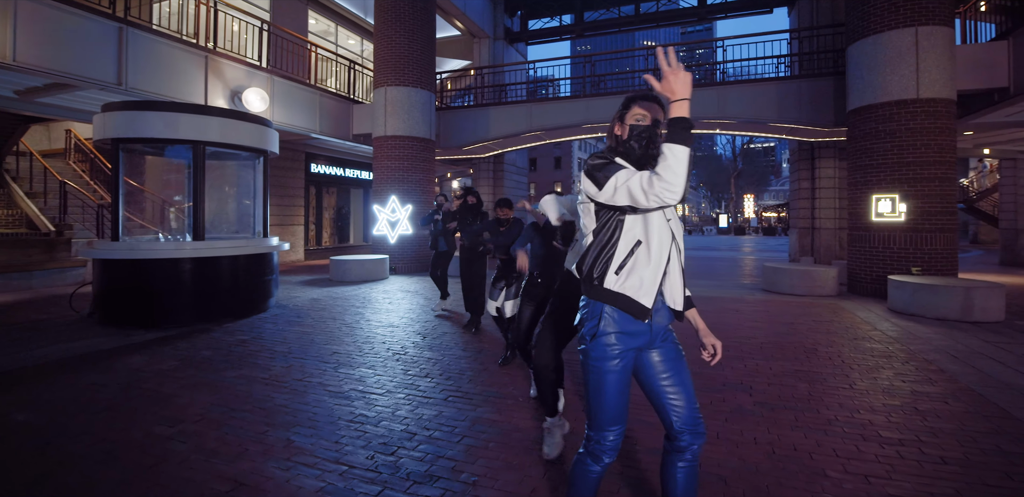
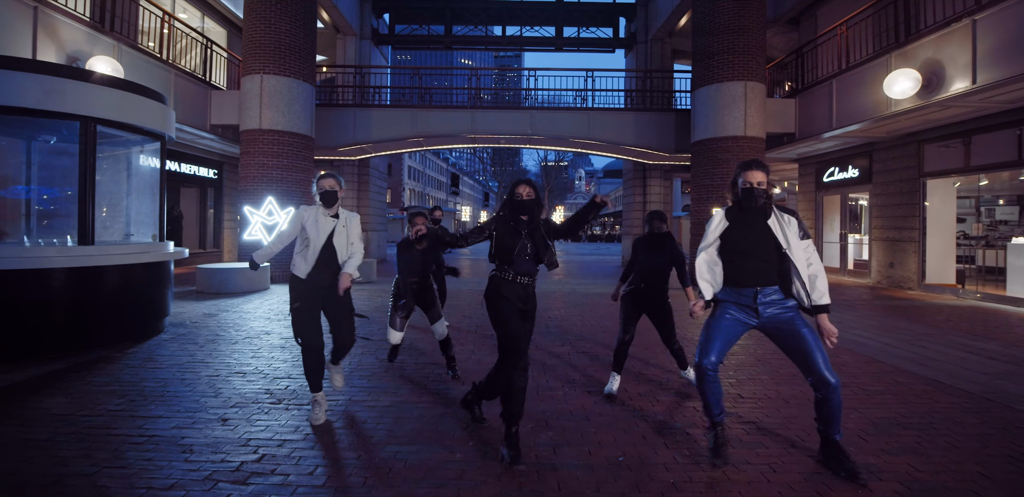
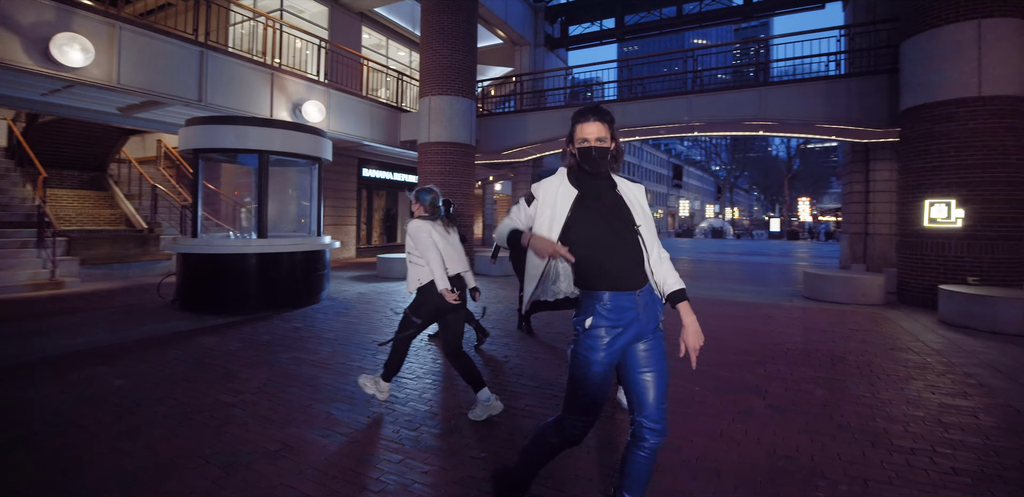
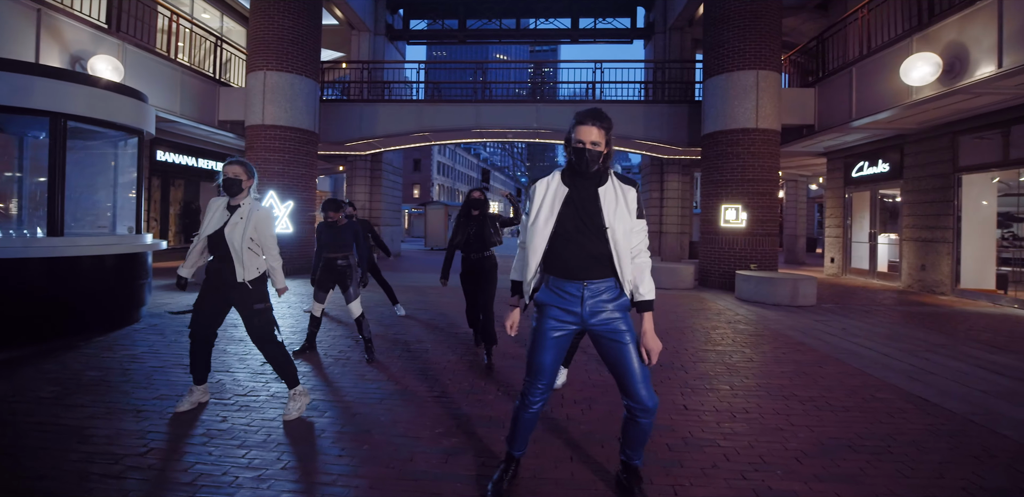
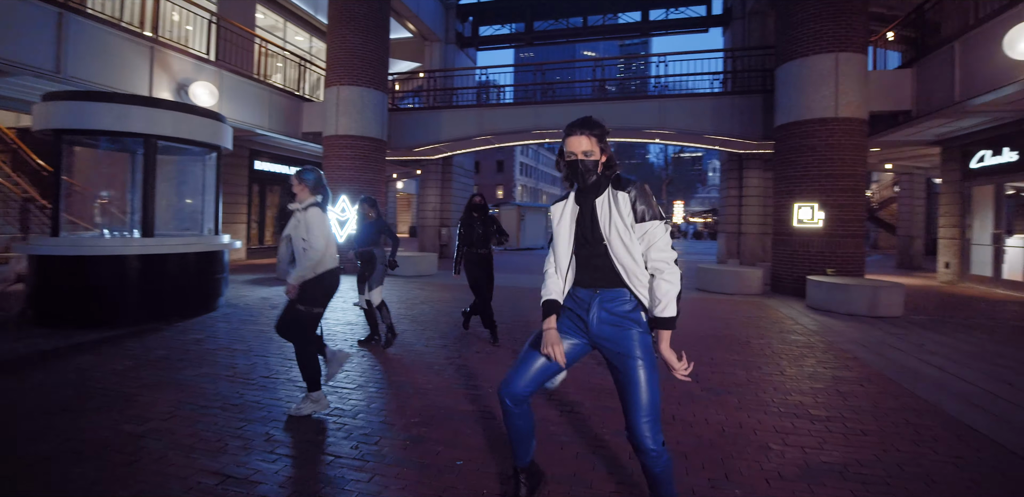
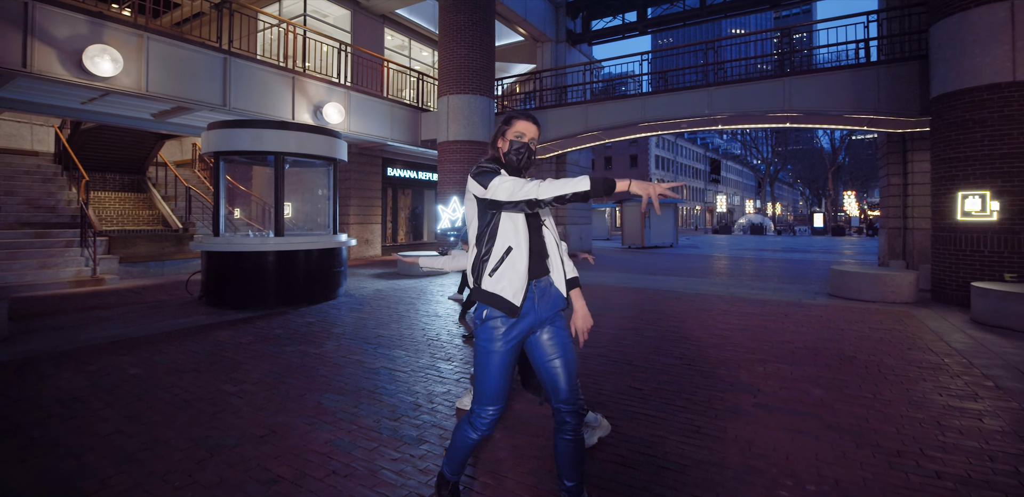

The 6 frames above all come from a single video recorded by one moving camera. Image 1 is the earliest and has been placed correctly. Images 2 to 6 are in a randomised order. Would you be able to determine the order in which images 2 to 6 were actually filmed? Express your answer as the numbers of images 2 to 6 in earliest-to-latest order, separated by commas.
6, 3, 5, 4, 2
